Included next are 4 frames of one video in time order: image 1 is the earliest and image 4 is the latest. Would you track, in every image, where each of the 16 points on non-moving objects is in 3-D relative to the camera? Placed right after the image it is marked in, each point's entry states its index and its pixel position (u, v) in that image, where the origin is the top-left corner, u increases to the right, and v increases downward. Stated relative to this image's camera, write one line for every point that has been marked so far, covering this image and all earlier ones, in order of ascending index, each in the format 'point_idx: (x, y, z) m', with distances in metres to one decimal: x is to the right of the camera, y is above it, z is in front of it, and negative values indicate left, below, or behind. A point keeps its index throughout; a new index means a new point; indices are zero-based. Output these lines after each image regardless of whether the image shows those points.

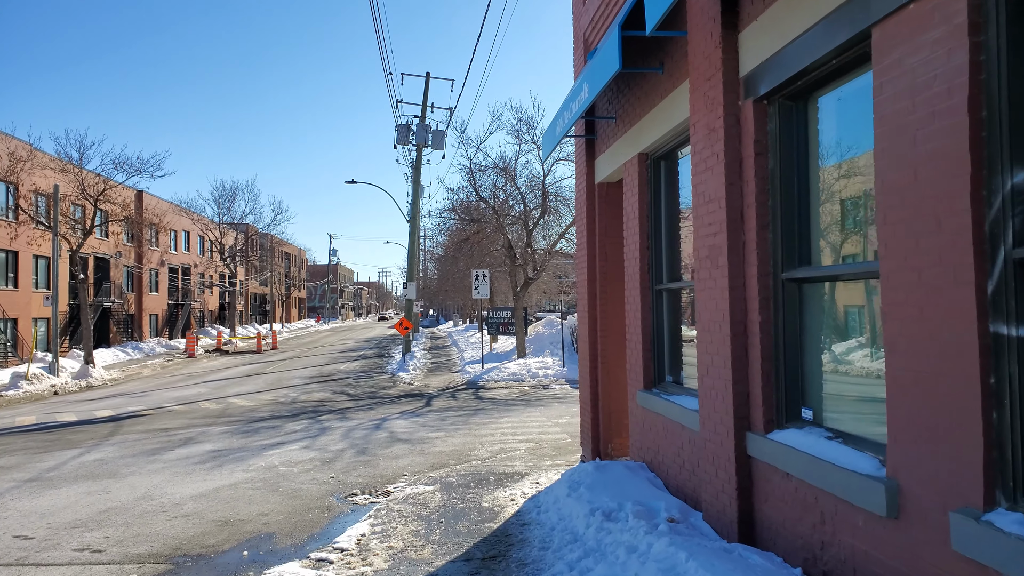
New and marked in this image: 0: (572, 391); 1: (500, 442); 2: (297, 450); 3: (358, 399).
0: (+1.5, -2.5, +17.5) m
1: (-0.2, -2.2, +10.3) m
2: (-3.1, -2.3, +10.3) m
3: (-3.6, -2.6, +17.0) m
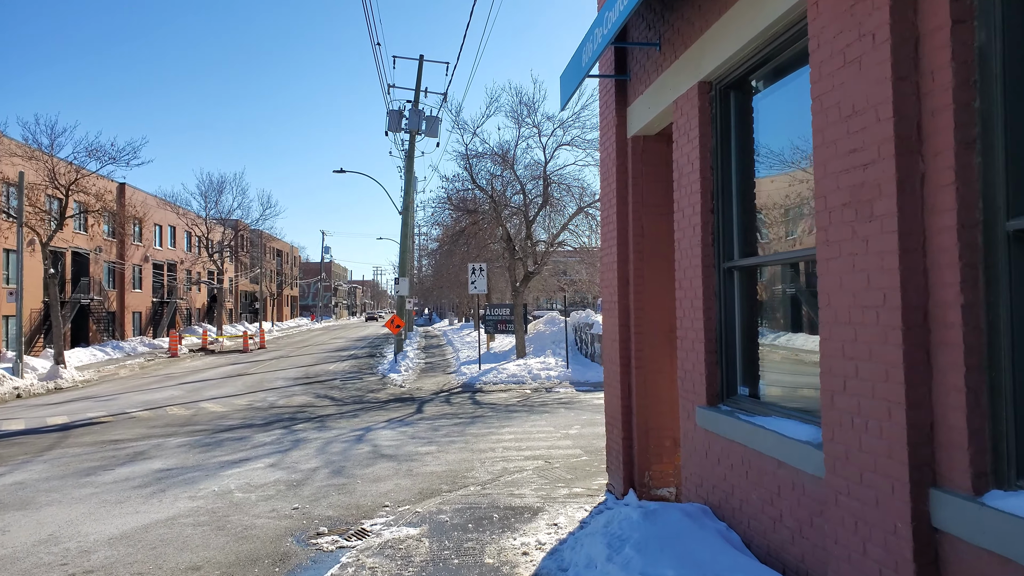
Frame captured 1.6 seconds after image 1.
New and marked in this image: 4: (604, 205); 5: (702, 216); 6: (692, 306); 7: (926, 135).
0: (+1.5, -2.4, +15.9) m
1: (-0.1, -2.1, +8.7) m
2: (-3.0, -2.2, +8.7) m
3: (-3.6, -2.5, +15.3) m
4: (+0.8, +0.7, +6.3) m
5: (+1.2, +0.4, +4.4) m
6: (+1.1, -0.1, +4.6) m
7: (+1.4, +0.5, +2.5) m
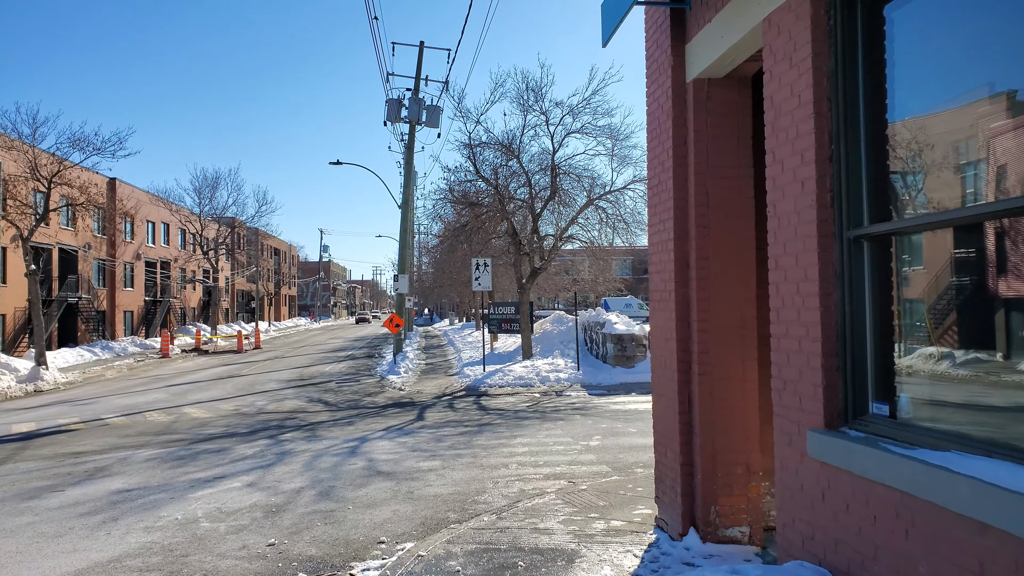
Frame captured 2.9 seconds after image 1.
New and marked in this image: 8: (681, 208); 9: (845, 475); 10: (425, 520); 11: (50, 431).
0: (+1.6, -2.3, +14.6) m
1: (+0.1, -2.0, +7.5) m
2: (-2.8, -2.1, +7.4) m
3: (-3.5, -2.4, +14.1) m
4: (+1.0, +0.8, +5.1) m
5: (+1.4, +0.5, +3.2) m
6: (+1.3, 0.0, +3.3) m
7: (+1.6, +0.6, +1.2) m
8: (+1.1, +0.5, +4.7) m
9: (+1.4, -0.8, +3.0) m
10: (-0.7, -2.0, +6.1) m
11: (-7.9, -2.4, +12.3) m
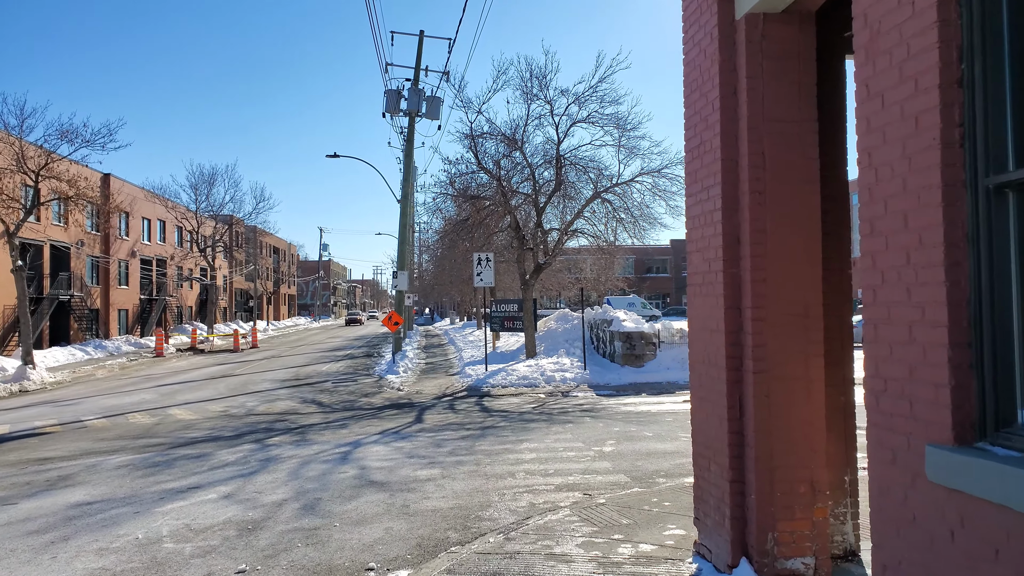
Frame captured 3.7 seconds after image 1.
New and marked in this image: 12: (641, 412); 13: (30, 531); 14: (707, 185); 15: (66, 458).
0: (+1.7, -2.2, +13.8) m
1: (+0.1, -1.9, +6.7) m
2: (-2.8, -2.0, +6.6) m
3: (-3.4, -2.3, +13.3) m
4: (+1.1, +0.9, +4.3) m
5: (+1.4, +0.7, +2.4) m
6: (+1.4, +0.1, +2.5) m
7: (+1.6, +0.7, +0.4) m
8: (+1.2, +0.6, +3.9) m
9: (+1.4, -0.7, +2.2) m
10: (-0.7, -1.9, +5.3) m
11: (-7.8, -2.3, +11.5) m
12: (+2.2, -2.1, +12.4) m
13: (-3.8, -1.9, +5.8) m
14: (+1.1, +0.6, +4.0) m
15: (-5.5, -2.1, +9.0) m
